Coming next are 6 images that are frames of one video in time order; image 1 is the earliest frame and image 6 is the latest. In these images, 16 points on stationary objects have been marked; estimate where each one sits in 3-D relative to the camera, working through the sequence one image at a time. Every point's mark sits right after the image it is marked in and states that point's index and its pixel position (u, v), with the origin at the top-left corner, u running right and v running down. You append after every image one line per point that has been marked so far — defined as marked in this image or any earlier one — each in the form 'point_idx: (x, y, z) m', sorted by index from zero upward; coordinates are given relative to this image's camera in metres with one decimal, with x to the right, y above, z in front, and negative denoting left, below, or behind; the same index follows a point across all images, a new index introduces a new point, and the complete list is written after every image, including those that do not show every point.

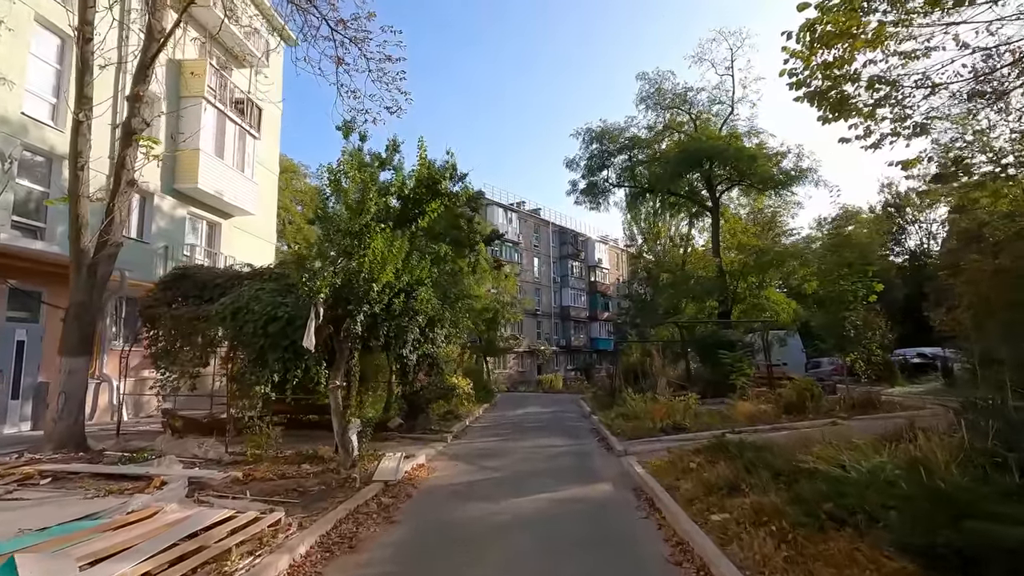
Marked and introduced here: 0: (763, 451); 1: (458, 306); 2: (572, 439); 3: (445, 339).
0: (+4.4, -2.9, +9.3) m
1: (-1.9, -0.6, +18.4) m
2: (+1.8, -4.5, +15.6) m
3: (-2.3, -1.5, +16.6) m
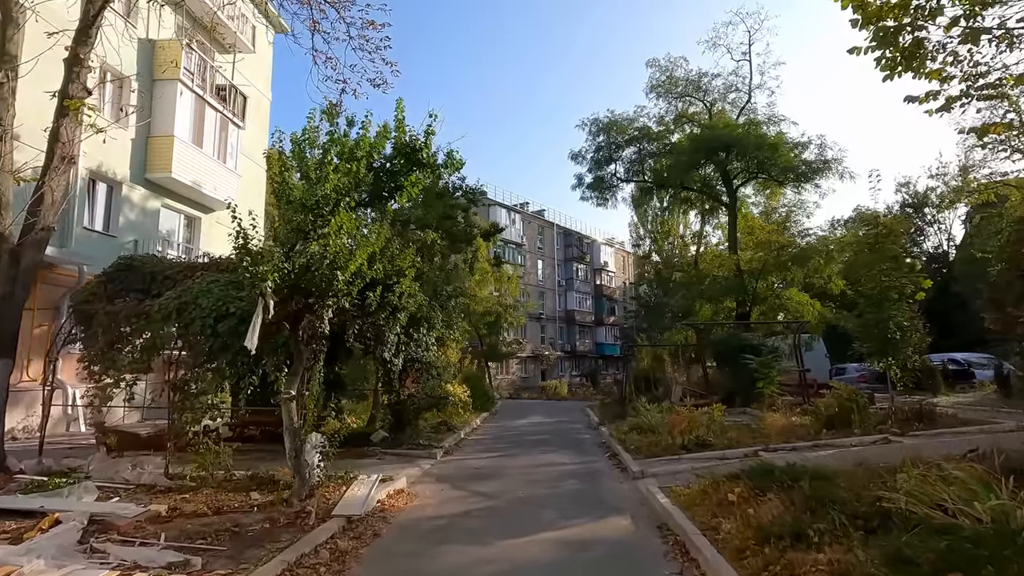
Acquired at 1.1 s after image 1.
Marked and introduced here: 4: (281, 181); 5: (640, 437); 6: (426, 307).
0: (+4.4, -2.7, +7.4) m
1: (-1.9, -0.5, +16.5) m
2: (+1.7, -4.3, +13.6) m
3: (-2.3, -1.4, +14.8) m
4: (-3.7, +1.7, +8.3) m
5: (+3.4, -4.0, +14.0) m
6: (-2.3, -0.4, +13.2) m
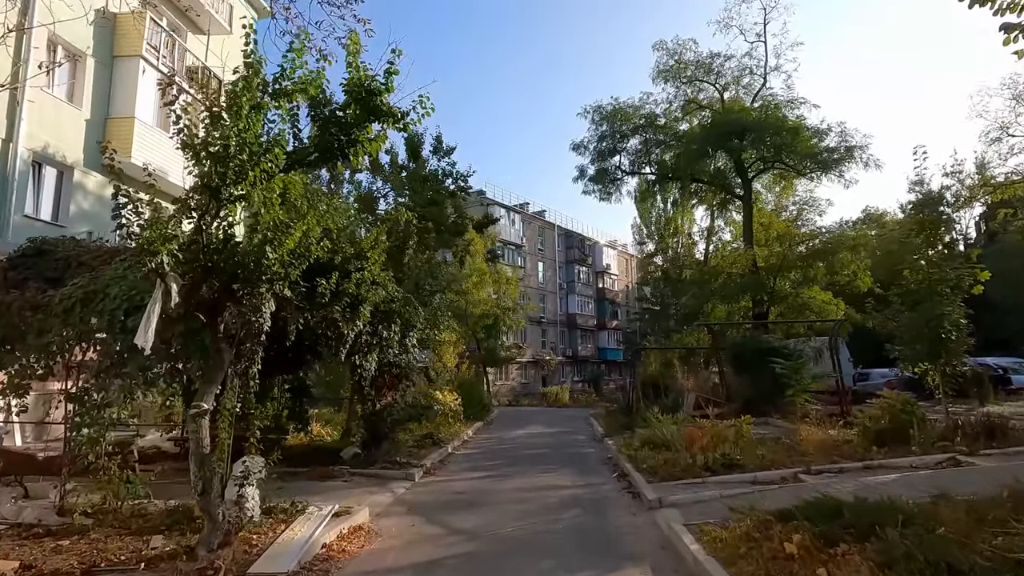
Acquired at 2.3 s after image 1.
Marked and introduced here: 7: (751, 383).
0: (+4.1, -2.5, +5.4) m
1: (-2.1, -0.4, +14.6) m
2: (+1.5, -4.2, +11.6) m
3: (-2.5, -1.3, +12.8) m
4: (-3.9, +1.9, +6.4) m
5: (+3.2, -3.8, +11.9) m
6: (-2.5, -0.2, +11.2) m
7: (+8.4, -3.3, +18.6) m
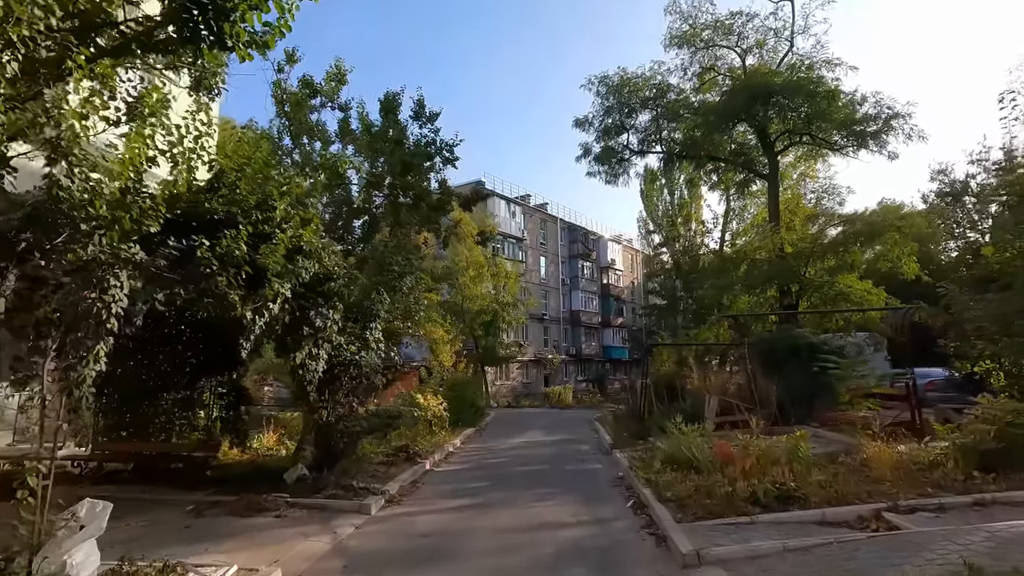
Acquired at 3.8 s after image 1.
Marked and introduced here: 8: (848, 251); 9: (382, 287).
0: (+3.9, -2.1, +2.7) m
1: (-2.3, 0.0, +12.0) m
2: (+1.3, -3.8, +9.0) m
3: (-2.7, -0.9, +10.2) m
4: (-4.2, +2.3, +3.8) m
5: (+3.0, -3.4, +9.3) m
6: (-2.7, +0.2, +8.7) m
7: (+8.2, -2.9, +16.0) m
8: (+12.1, +1.3, +19.0) m
9: (-2.6, 0.0, +10.8) m
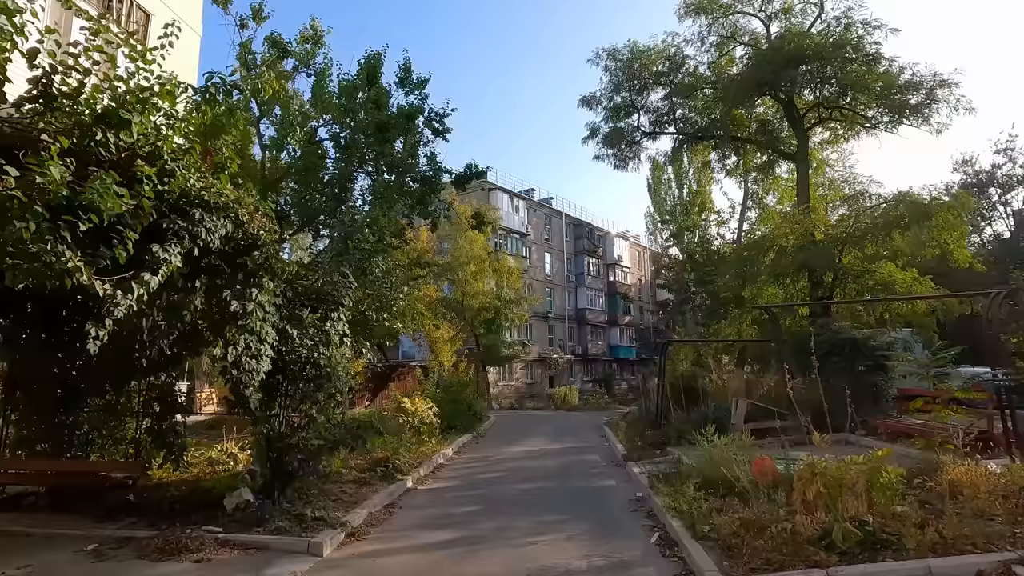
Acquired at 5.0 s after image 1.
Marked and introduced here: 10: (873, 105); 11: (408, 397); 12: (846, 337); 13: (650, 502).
0: (+3.7, -1.7, +0.7) m
1: (-2.4, +0.3, +10.0) m
2: (+1.2, -3.5, +7.1) m
3: (-2.8, -0.6, +8.3) m
4: (-4.3, +2.6, +1.9) m
5: (+2.9, -3.1, +7.3) m
6: (-2.8, +0.5, +6.7) m
7: (+8.2, -2.6, +13.9) m
8: (+12.0, +1.7, +16.9) m
9: (-2.7, +0.3, +8.9) m
10: (+12.7, +6.2, +18.6) m
11: (-2.9, -3.1, +14.9) m
12: (+8.8, -1.3, +14.0) m
13: (+2.3, -3.6, +8.9) m
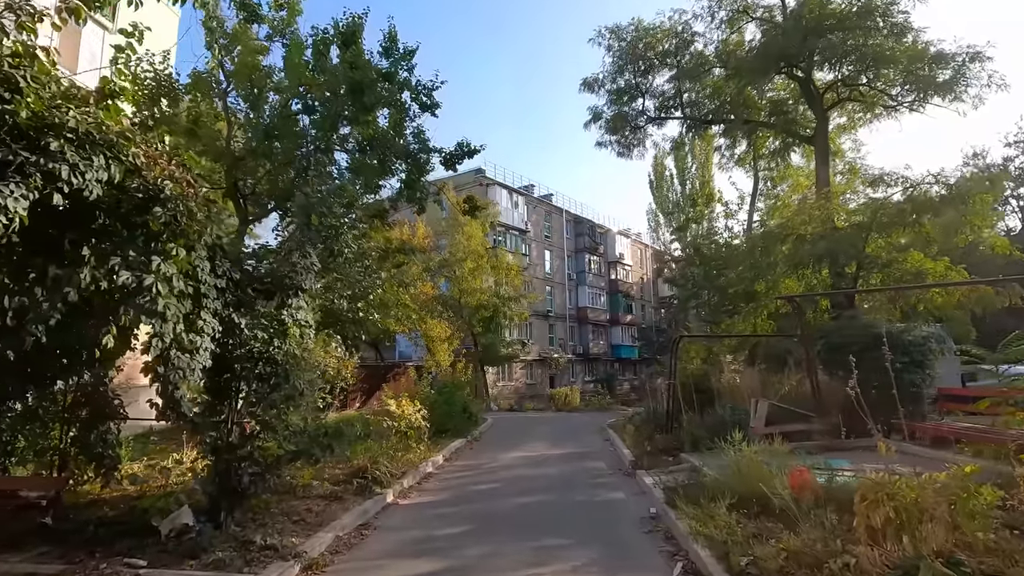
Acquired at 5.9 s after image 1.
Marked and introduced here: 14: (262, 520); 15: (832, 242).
0: (+3.6, -1.5, -0.6) m
1: (-2.5, +0.6, +8.7) m
2: (+1.1, -3.2, +5.7) m
3: (-2.9, -0.3, +6.9) m
4: (-4.5, +2.9, +0.6) m
5: (+2.8, -2.8, +6.0) m
6: (-2.9, +0.7, +5.4) m
7: (+8.1, -2.3, +12.6) m
8: (+11.9, +2.0, +15.6) m
9: (-2.8, +0.6, +7.6) m
10: (+12.5, +6.5, +17.3) m
11: (-3.0, -2.8, +13.6) m
12: (+8.7, -1.0, +12.7) m
13: (+2.2, -3.3, +7.6) m
14: (-3.4, -3.1, +7.1) m
15: (+9.4, +1.3, +15.6) m
